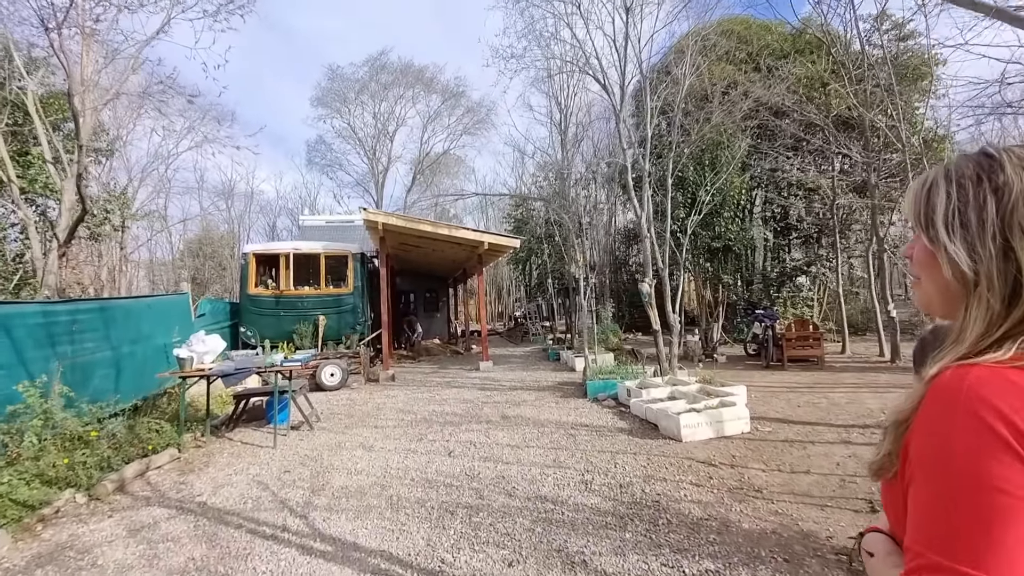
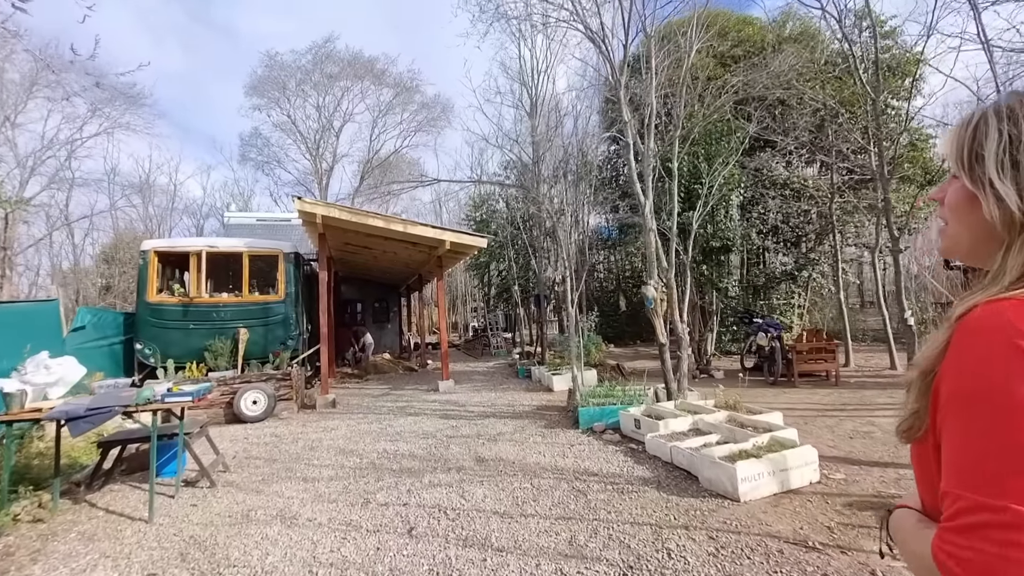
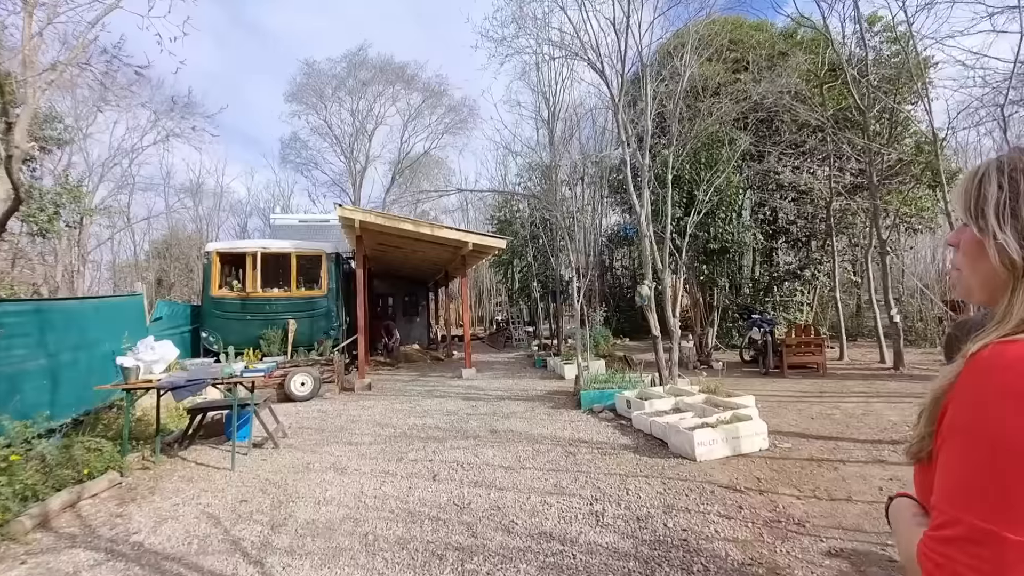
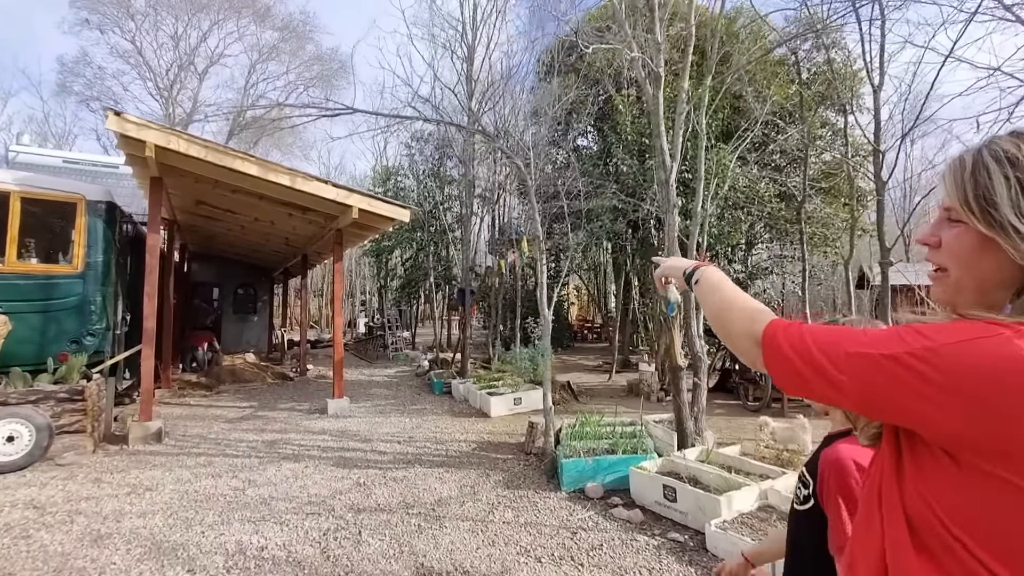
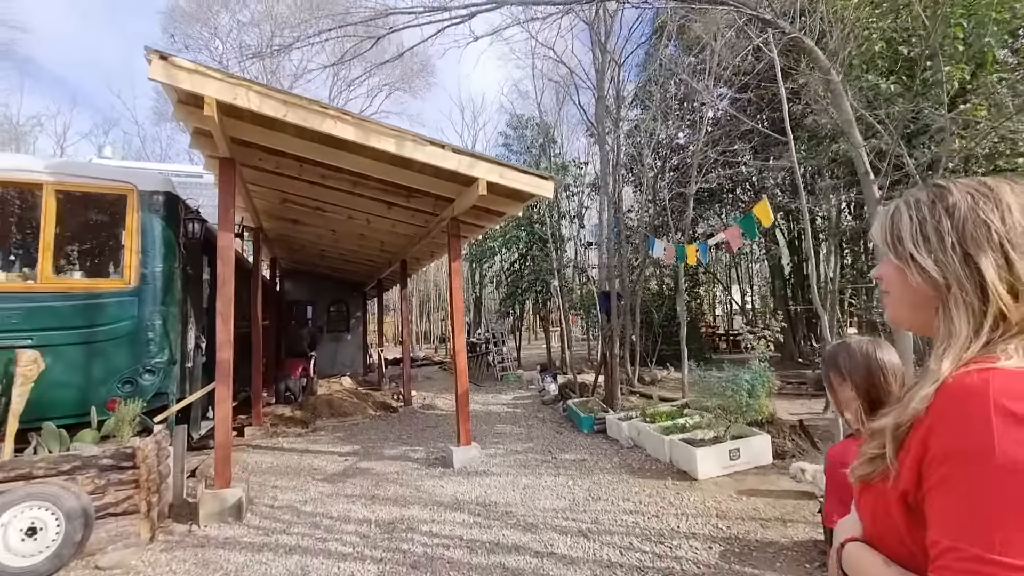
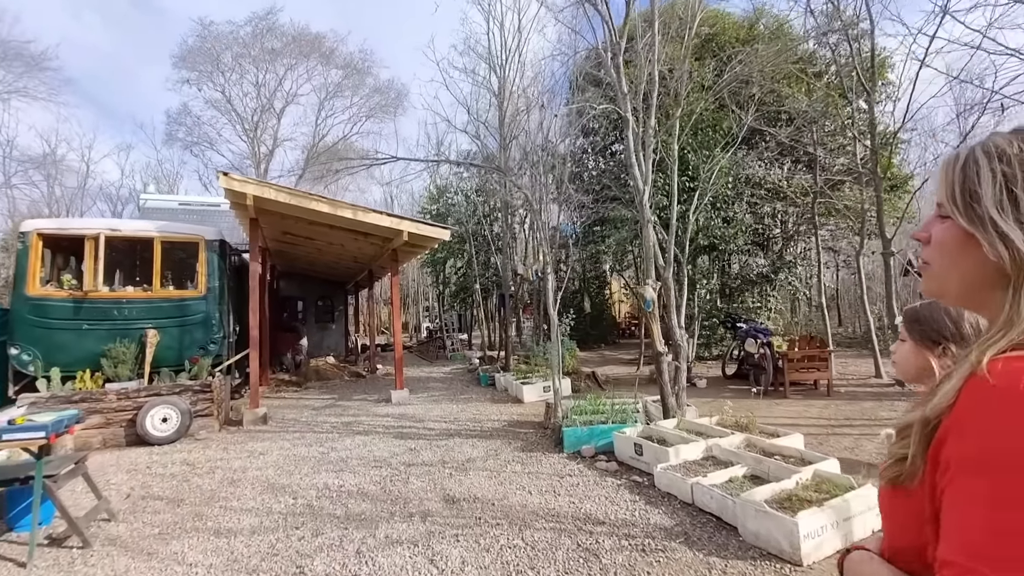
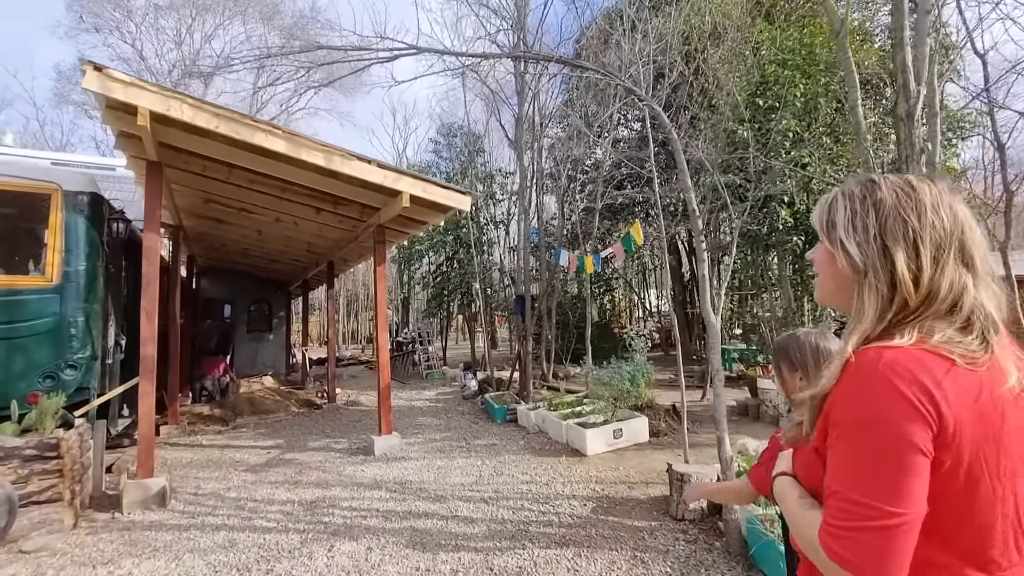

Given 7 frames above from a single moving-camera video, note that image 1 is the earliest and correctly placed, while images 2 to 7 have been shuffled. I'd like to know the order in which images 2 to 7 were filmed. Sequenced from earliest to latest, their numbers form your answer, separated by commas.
3, 2, 6, 4, 7, 5
